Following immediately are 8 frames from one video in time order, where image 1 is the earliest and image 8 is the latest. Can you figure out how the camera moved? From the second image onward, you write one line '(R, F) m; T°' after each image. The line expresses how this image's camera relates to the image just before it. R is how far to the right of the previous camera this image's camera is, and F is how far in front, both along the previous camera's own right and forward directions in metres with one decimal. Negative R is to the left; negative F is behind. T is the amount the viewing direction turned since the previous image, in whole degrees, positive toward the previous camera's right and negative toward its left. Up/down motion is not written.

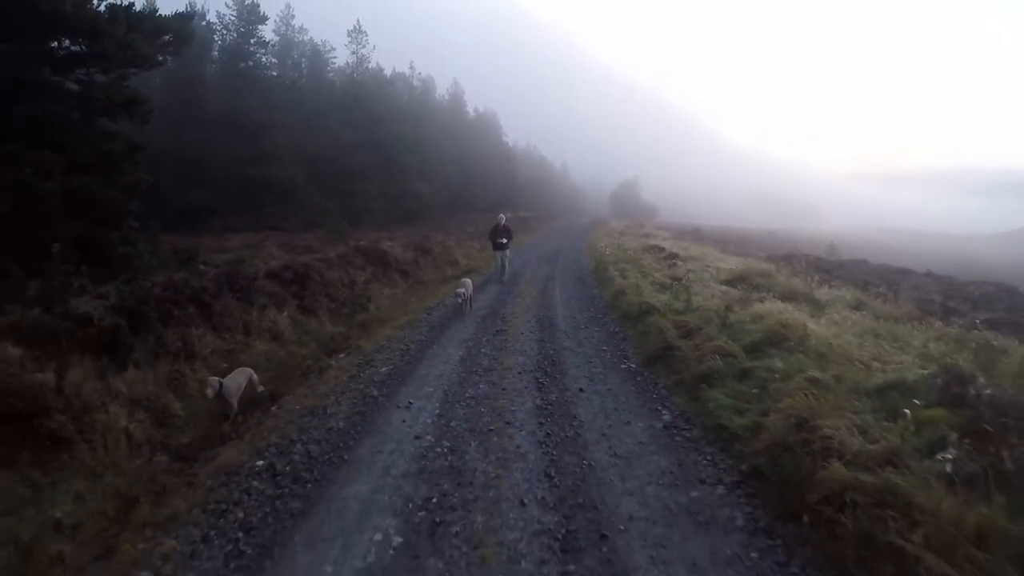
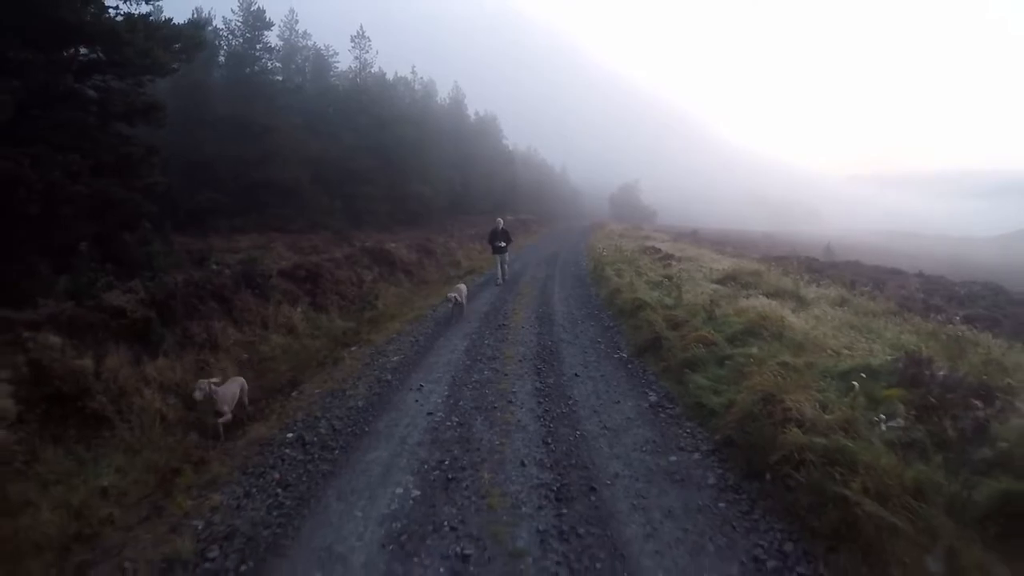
(0.0, -0.7) m; 0°
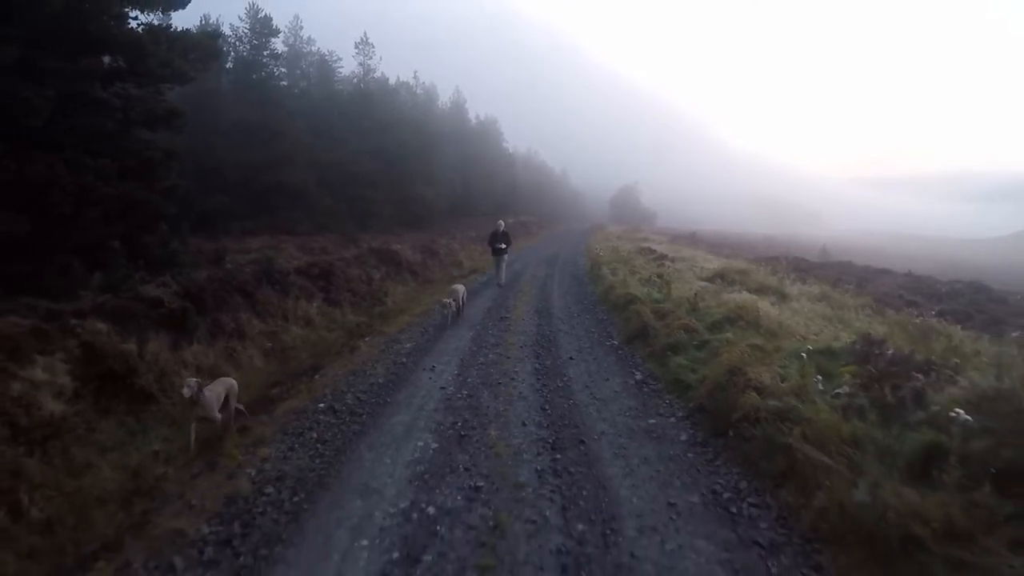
(0.0, -1.0) m; 0°
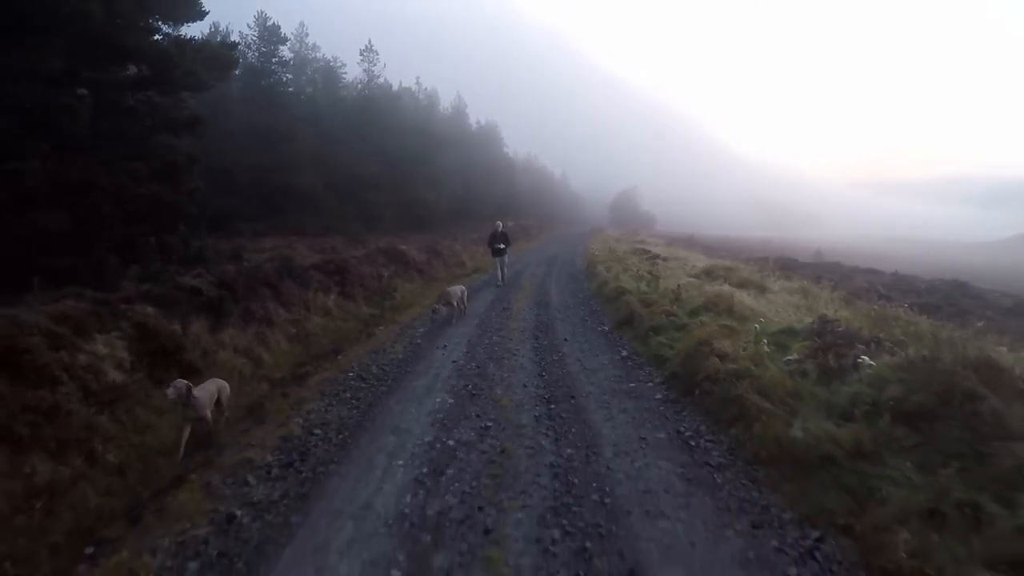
(0.0, -1.2) m; 0°
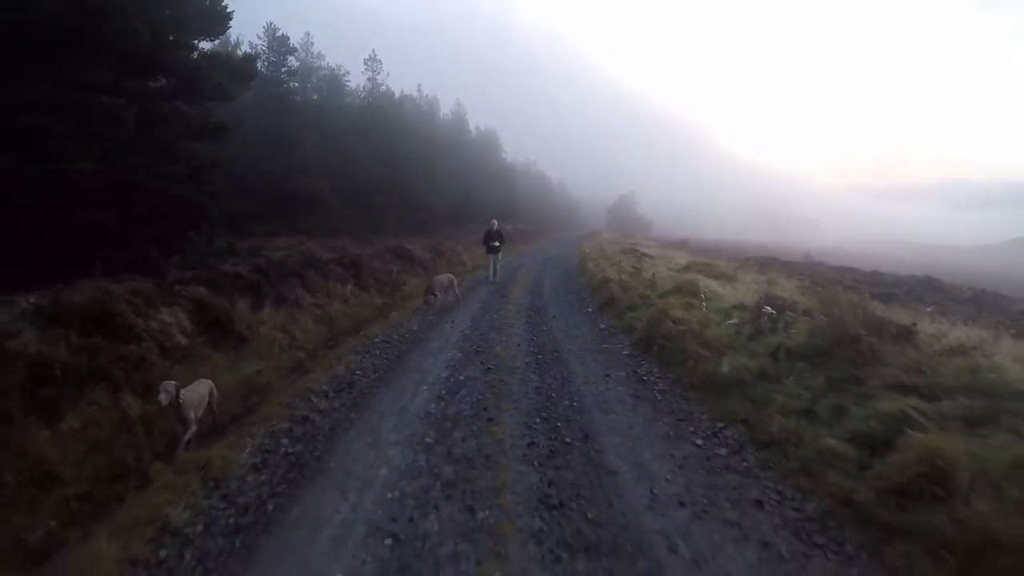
(0.0, -1.9) m; 0°
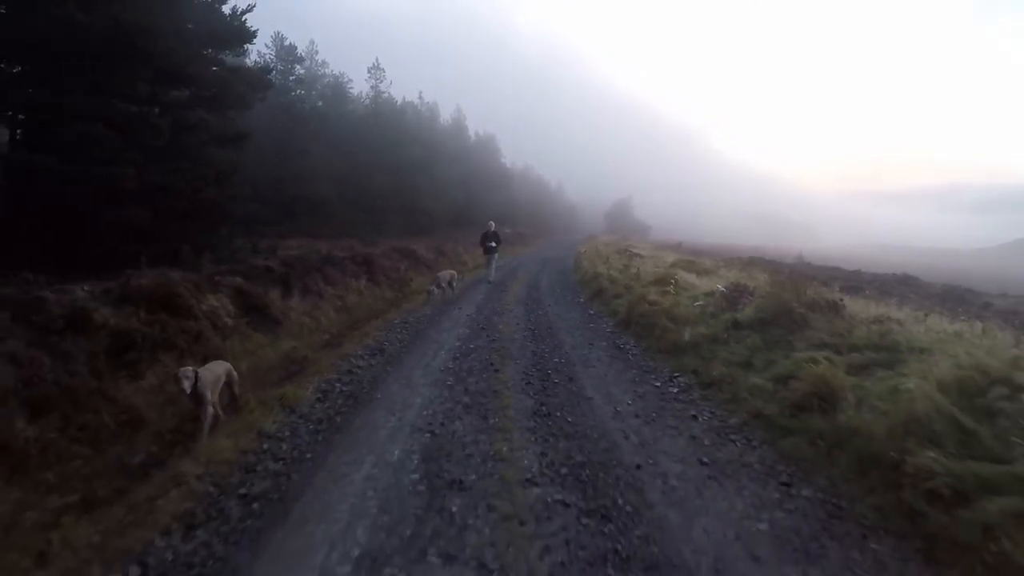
(0.0, -1.8) m; 0°
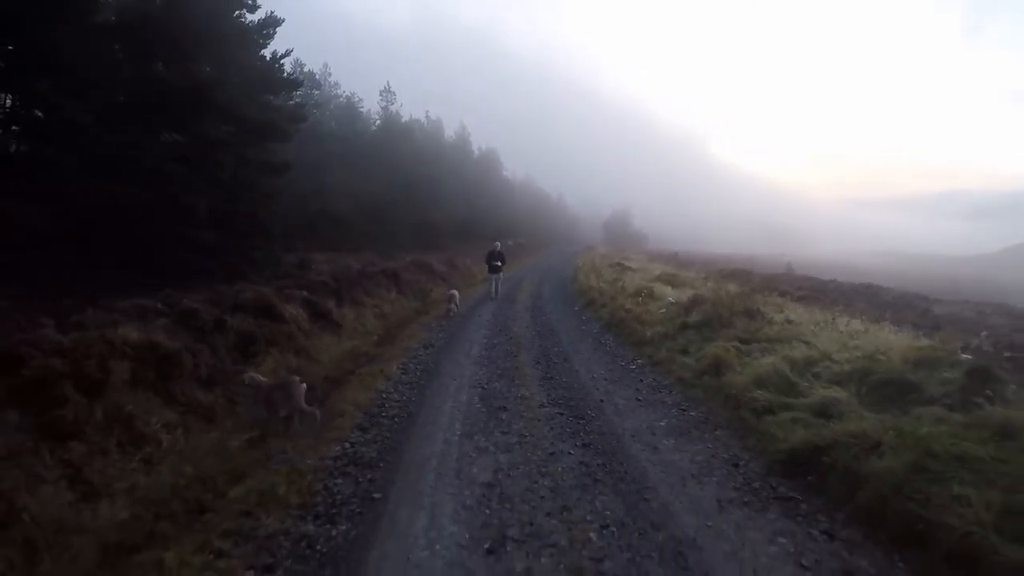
(-0.3, -4.1) m; 0°
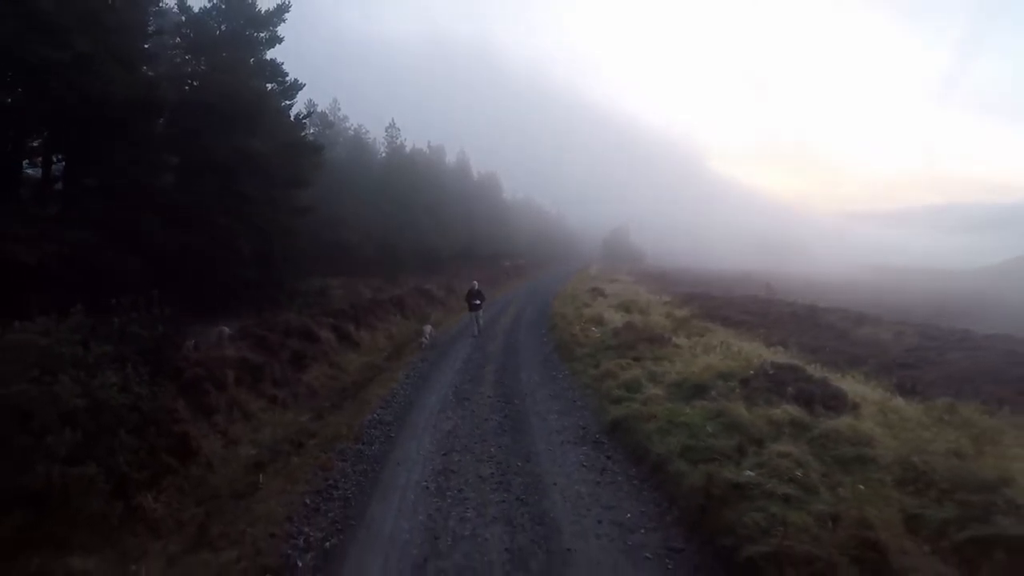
(+1.0, -6.1) m; 0°
